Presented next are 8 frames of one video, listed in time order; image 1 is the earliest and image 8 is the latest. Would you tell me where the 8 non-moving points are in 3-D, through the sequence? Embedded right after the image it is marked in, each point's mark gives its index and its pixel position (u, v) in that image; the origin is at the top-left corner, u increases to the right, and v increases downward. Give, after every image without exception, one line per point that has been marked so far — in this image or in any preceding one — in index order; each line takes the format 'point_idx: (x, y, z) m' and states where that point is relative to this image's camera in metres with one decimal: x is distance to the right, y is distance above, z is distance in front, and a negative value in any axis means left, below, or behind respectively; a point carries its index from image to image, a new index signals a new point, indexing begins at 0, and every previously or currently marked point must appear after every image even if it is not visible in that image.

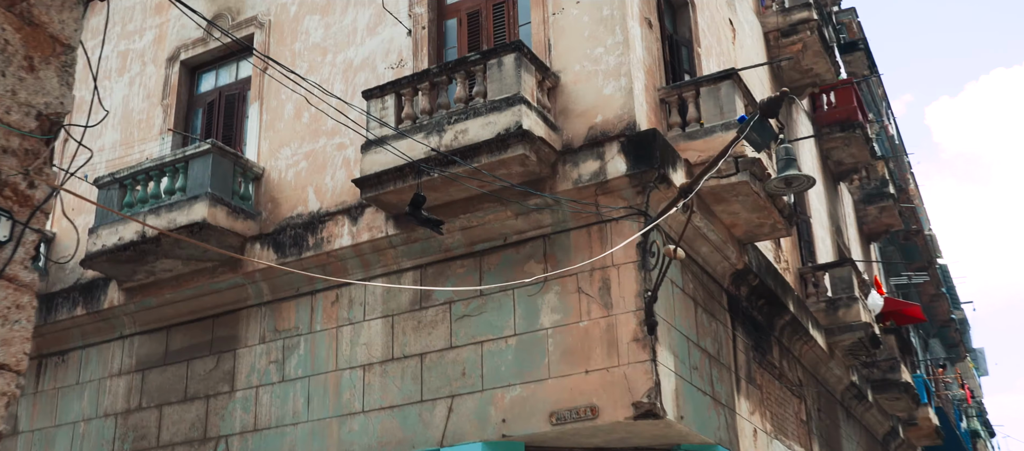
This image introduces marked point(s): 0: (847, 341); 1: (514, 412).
0: (+4.5, -1.5, +13.4) m
1: (0.0, -1.5, +8.3) m
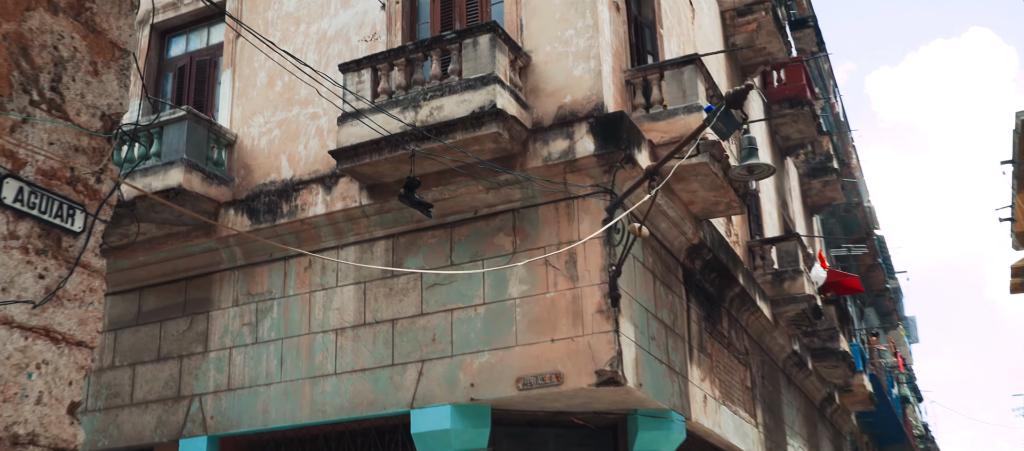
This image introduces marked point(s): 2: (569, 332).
0: (+3.9, -1.2, +14.1) m
1: (-0.3, -1.3, +8.7) m
2: (+0.5, -0.9, +8.5) m
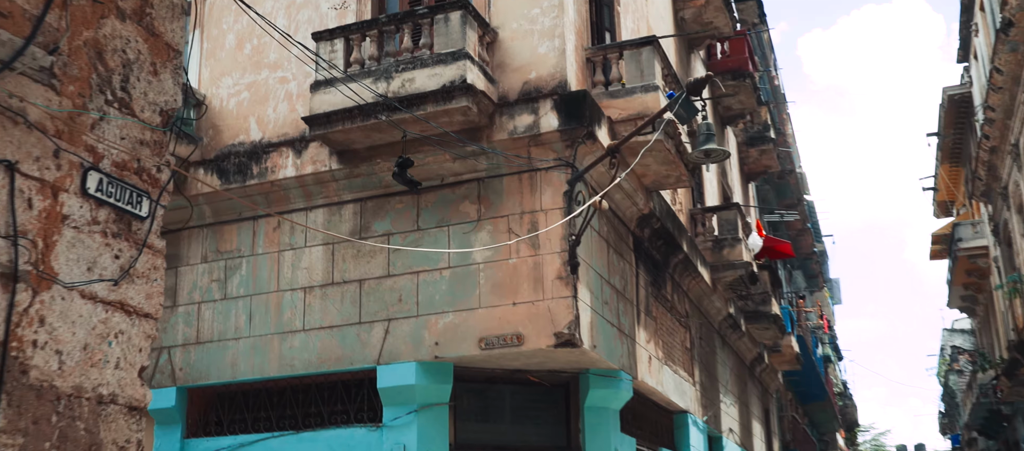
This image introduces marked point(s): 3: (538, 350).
0: (+3.2, -0.8, +14.9) m
1: (-0.6, -1.0, +9.3) m
2: (+0.2, -0.6, +9.1) m
3: (+0.2, -1.1, +9.0) m
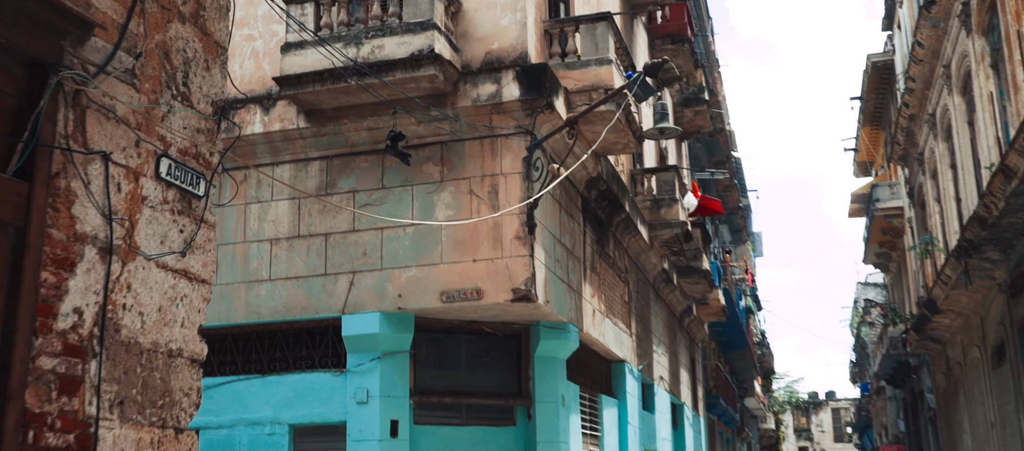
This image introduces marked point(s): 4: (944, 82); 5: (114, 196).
0: (+2.4, -0.2, +15.8) m
1: (-1.0, -0.6, +10.0) m
2: (-0.2, -0.3, +9.8) m
3: (-0.2, -0.7, +9.7) m
4: (+8.4, +2.8, +19.5) m
5: (-1.5, +0.1, +4.0) m
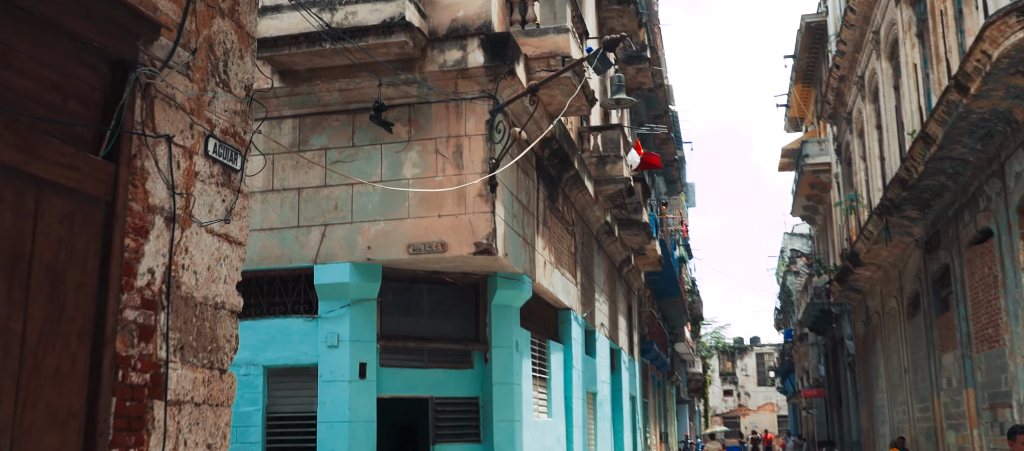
0: (+1.6, +0.6, +16.7) m
1: (-1.4, -0.2, +10.6) m
2: (-0.6, +0.2, +10.5) m
3: (-0.6, -0.3, +10.5) m
4: (+7.4, +3.6, +20.6) m
5: (-1.5, +0.2, +4.6) m
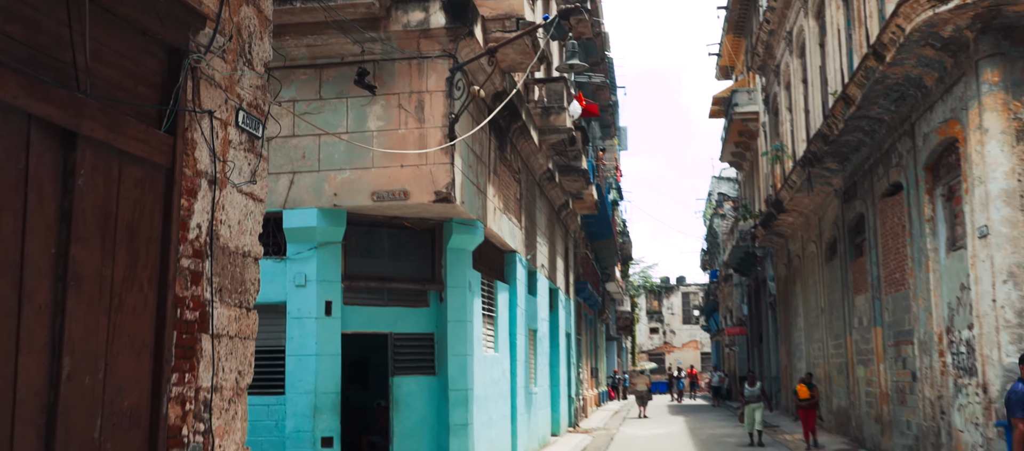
0: (+0.7, +1.5, +17.6) m
1: (-1.9, +0.4, +11.4) m
2: (-1.1, +0.7, +11.3) m
3: (-1.0, +0.2, +11.3) m
4: (+6.2, +4.7, +21.7) m
5: (-1.6, +0.5, +5.4) m
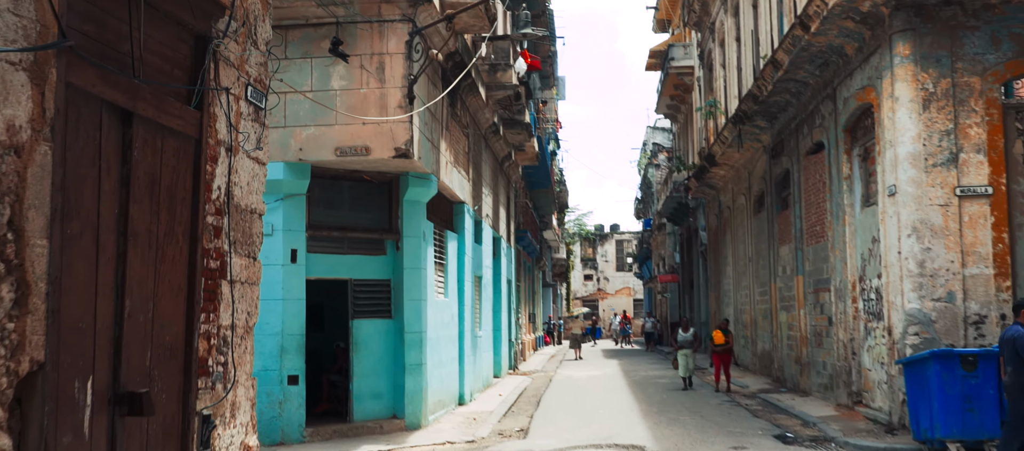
0: (-0.2, +2.4, +18.4) m
1: (-2.4, +1.0, +12.2) m
2: (-1.6, +1.3, +12.1) m
3: (-1.6, +0.8, +12.1) m
4: (+5.1, +5.8, +22.7) m
5: (-1.8, +0.7, +6.1) m
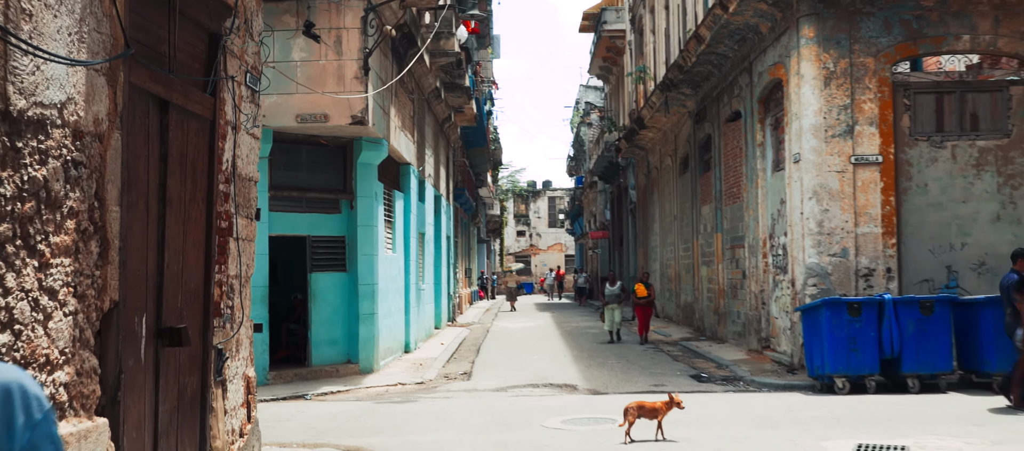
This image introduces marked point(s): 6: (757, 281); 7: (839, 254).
0: (-1.3, +3.2, +19.5) m
1: (-3.1, +1.5, +13.2) m
2: (-2.3, +1.8, +13.2) m
3: (-2.3, +1.3, +13.2) m
4: (+3.7, +6.7, +24.0) m
5: (-2.1, +0.9, +7.2) m
6: (+4.0, -0.9, +16.3) m
7: (+3.9, -0.3, +12.2) m
